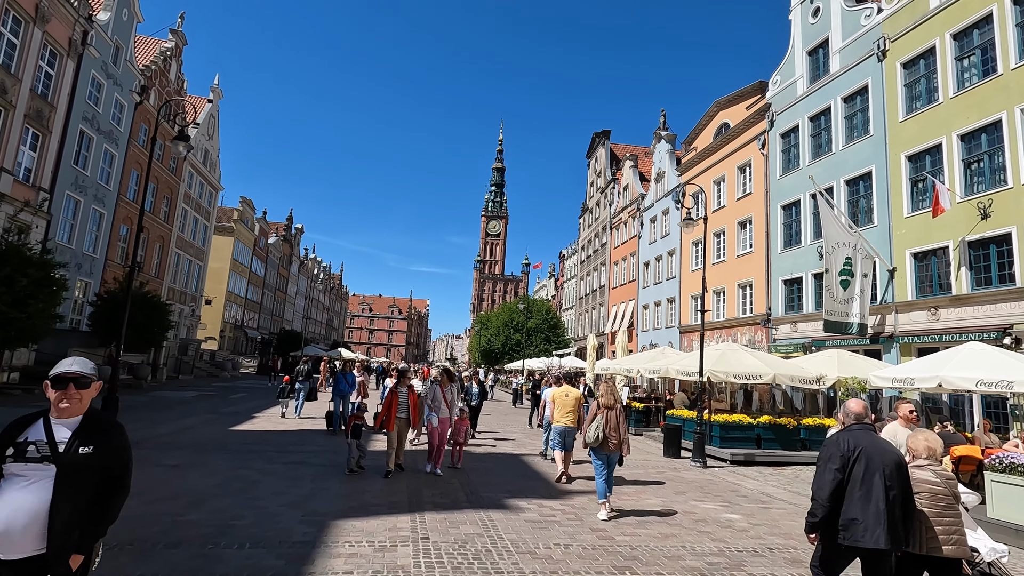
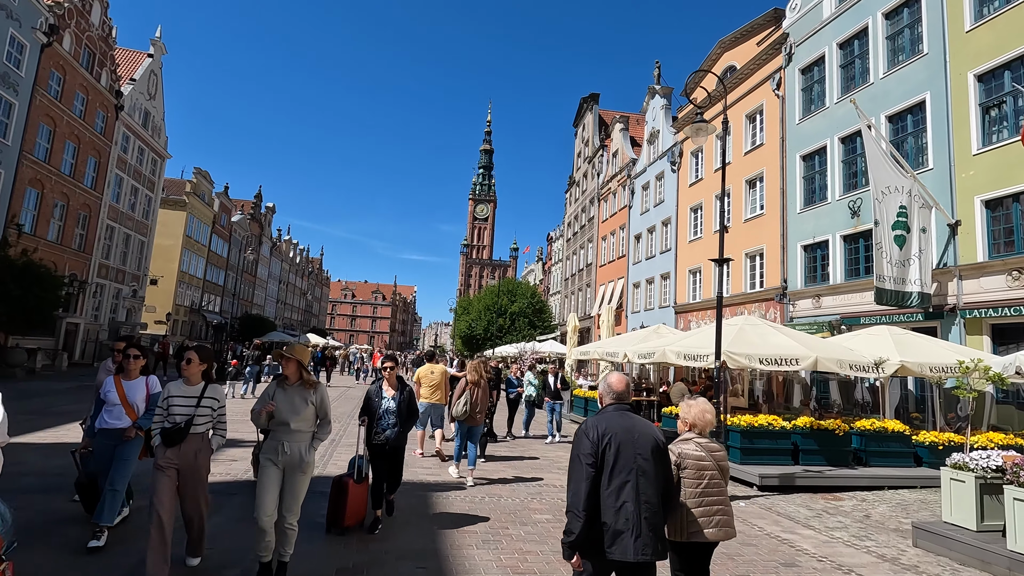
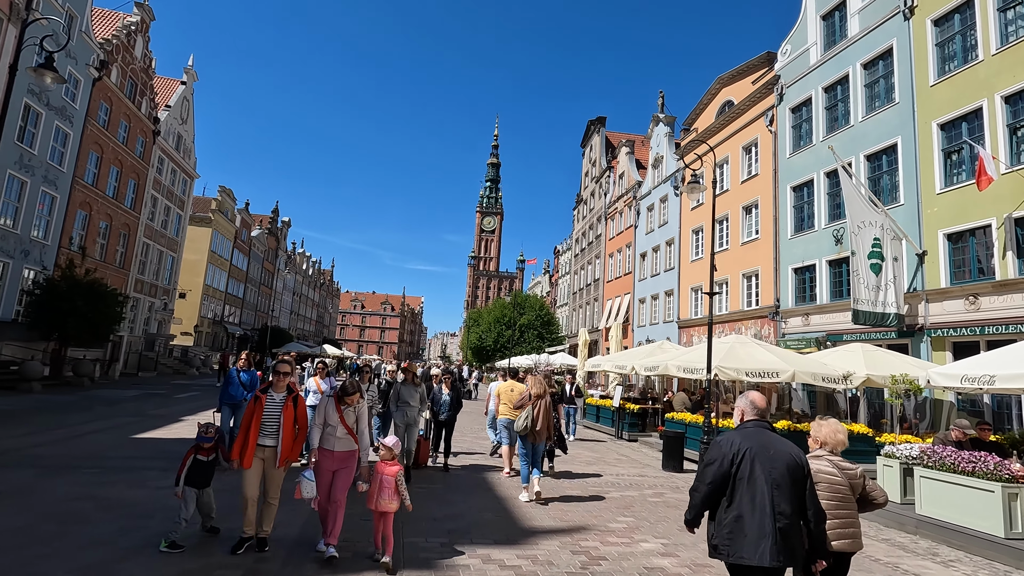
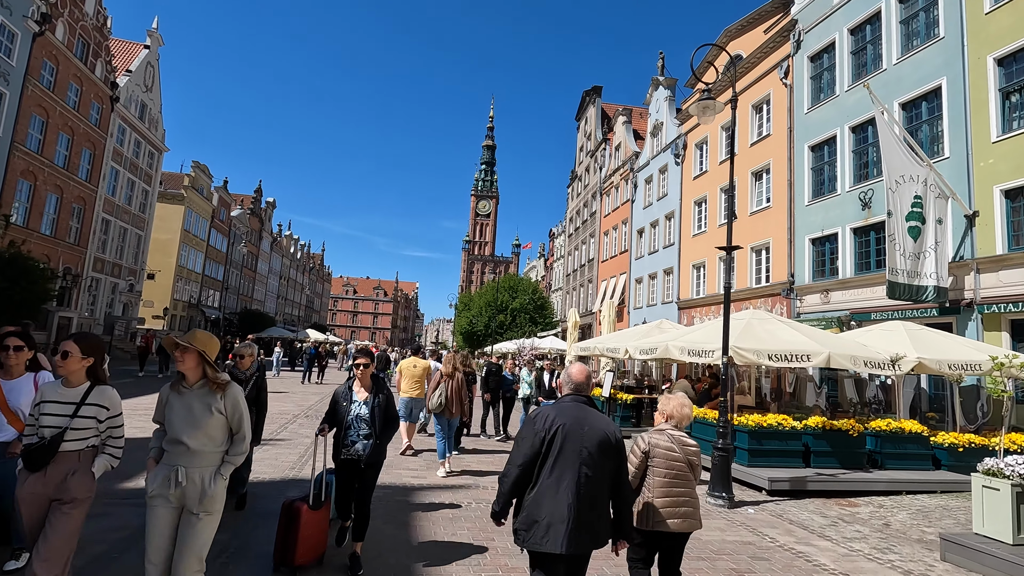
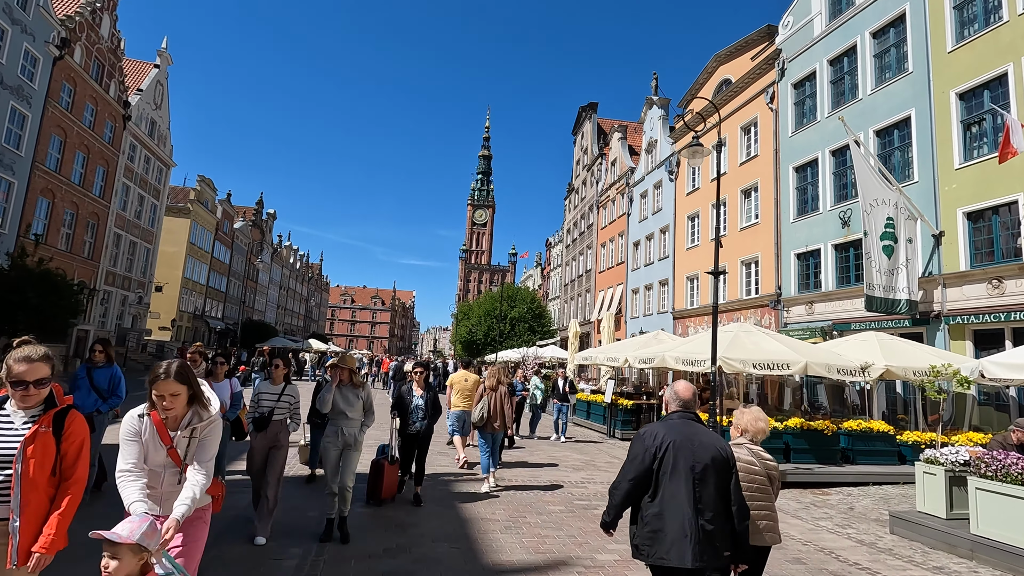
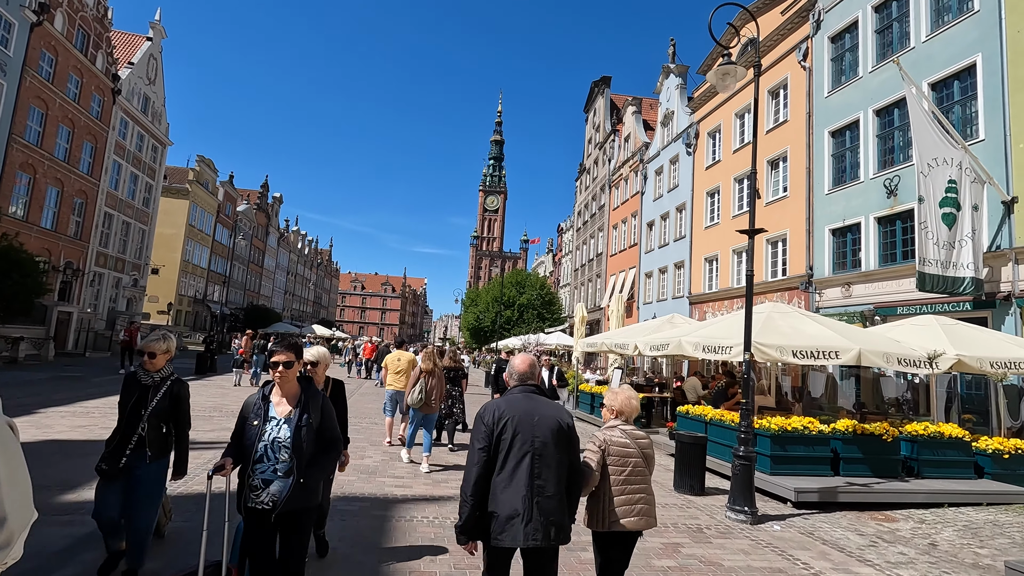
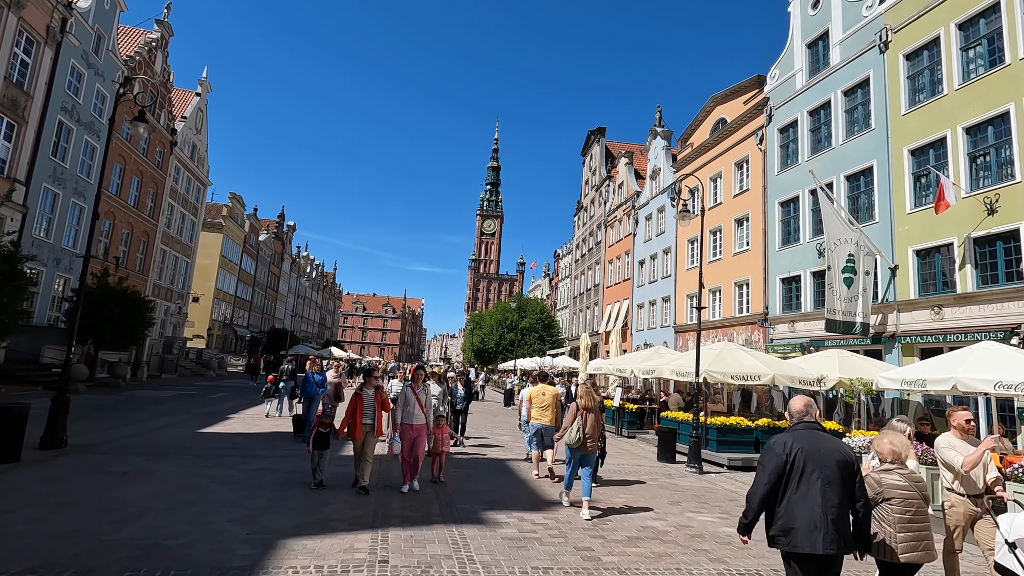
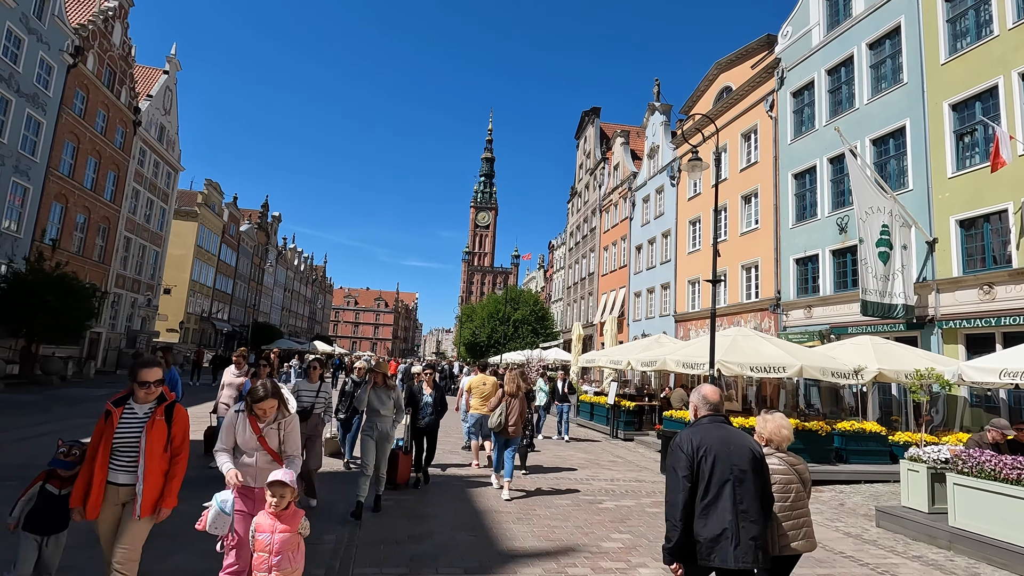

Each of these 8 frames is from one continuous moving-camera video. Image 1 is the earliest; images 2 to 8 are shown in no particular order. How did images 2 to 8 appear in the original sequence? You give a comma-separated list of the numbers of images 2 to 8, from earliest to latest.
7, 3, 8, 5, 2, 4, 6
